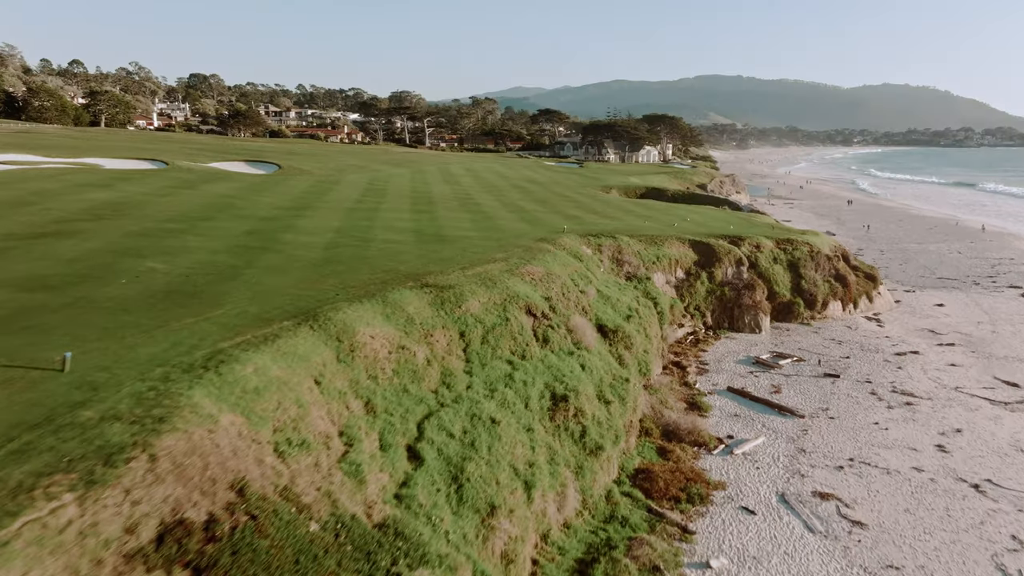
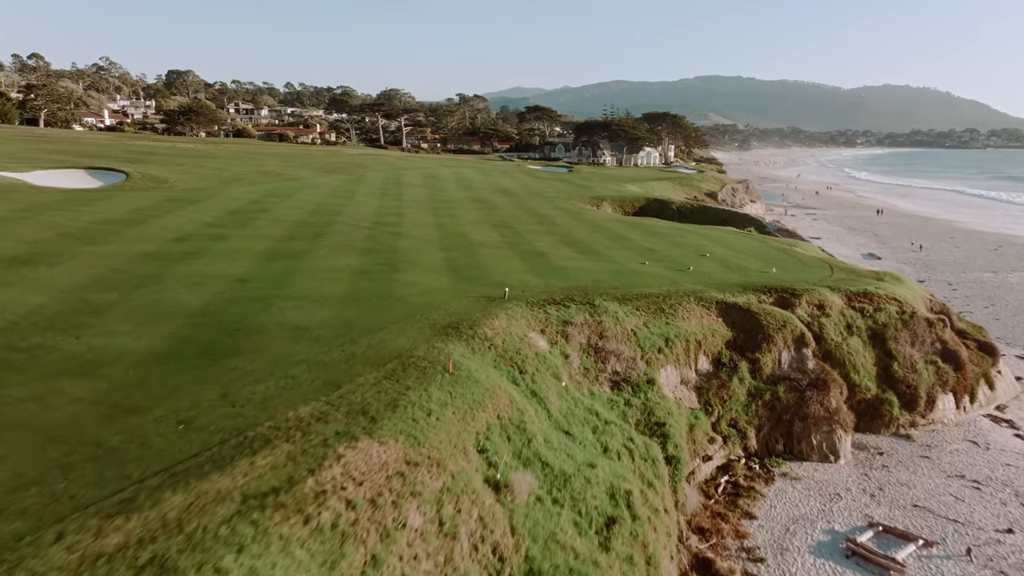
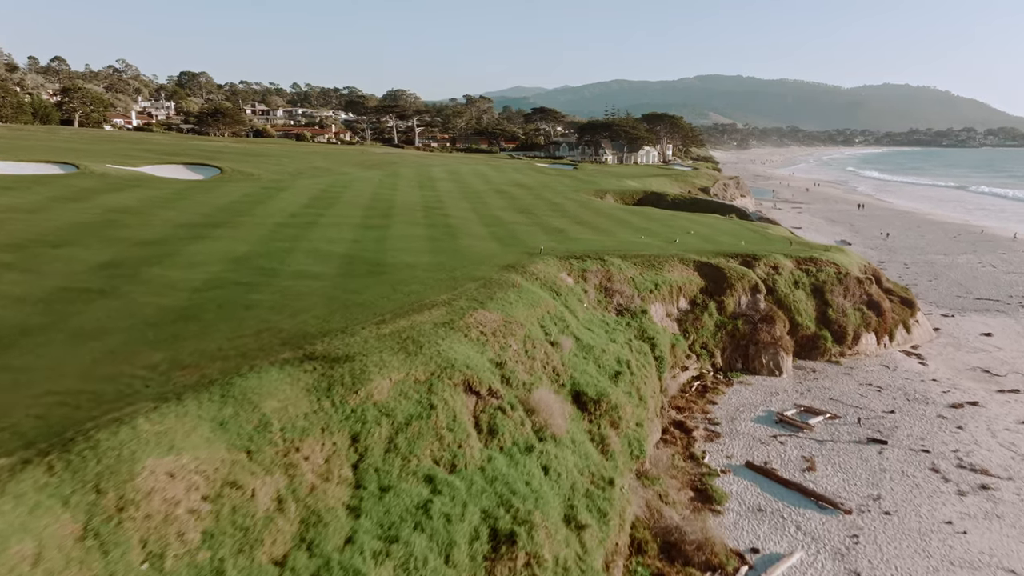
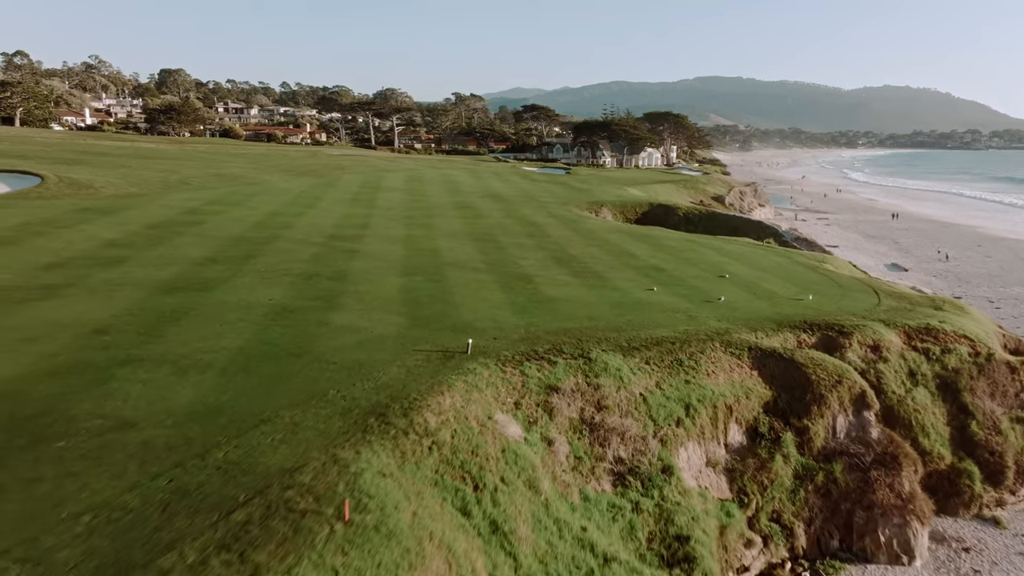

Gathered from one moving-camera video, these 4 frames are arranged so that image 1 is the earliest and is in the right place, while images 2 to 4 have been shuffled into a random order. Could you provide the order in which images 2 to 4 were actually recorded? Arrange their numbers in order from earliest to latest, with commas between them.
3, 2, 4
